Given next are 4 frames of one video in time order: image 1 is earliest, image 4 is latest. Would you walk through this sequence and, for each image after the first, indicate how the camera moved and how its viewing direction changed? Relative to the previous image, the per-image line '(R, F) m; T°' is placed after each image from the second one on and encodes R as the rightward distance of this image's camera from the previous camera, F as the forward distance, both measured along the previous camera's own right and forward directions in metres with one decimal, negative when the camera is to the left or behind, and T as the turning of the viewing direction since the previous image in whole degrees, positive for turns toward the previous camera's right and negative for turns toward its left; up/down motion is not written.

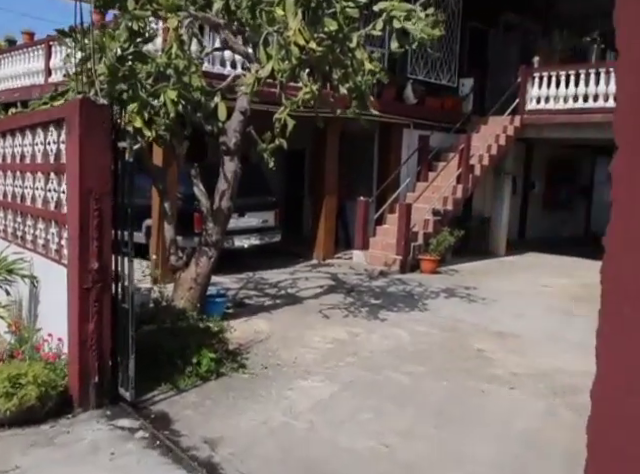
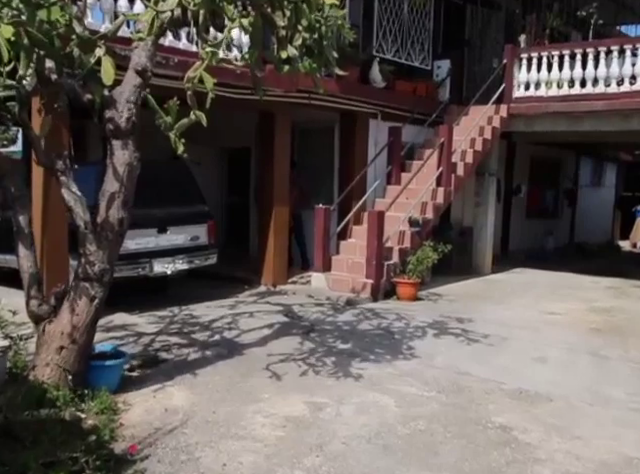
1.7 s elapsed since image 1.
(+0.1, +2.4) m; +4°
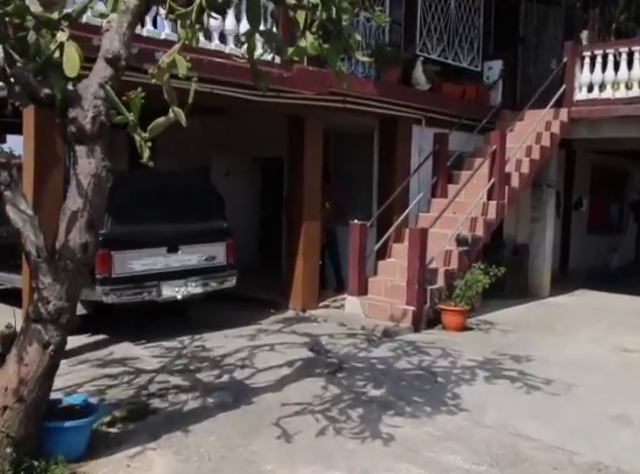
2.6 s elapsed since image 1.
(+0.2, +1.1) m; -4°
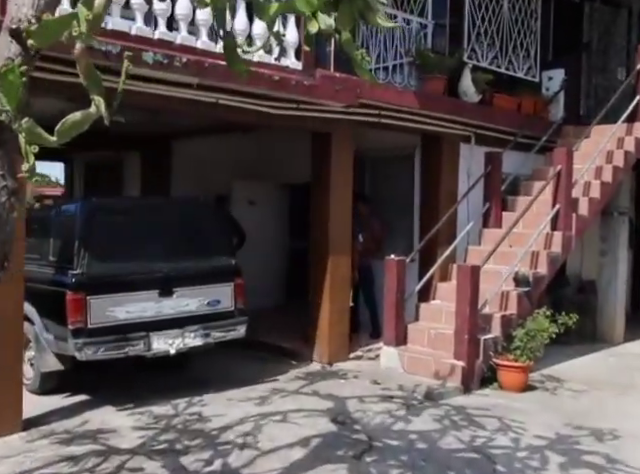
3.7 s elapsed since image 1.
(+0.1, +1.3) m; -4°
